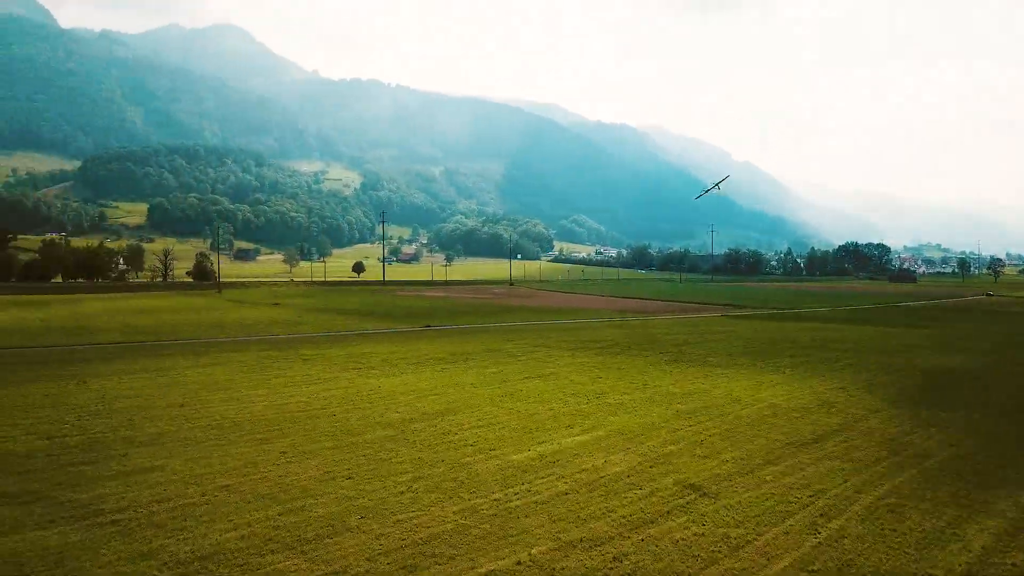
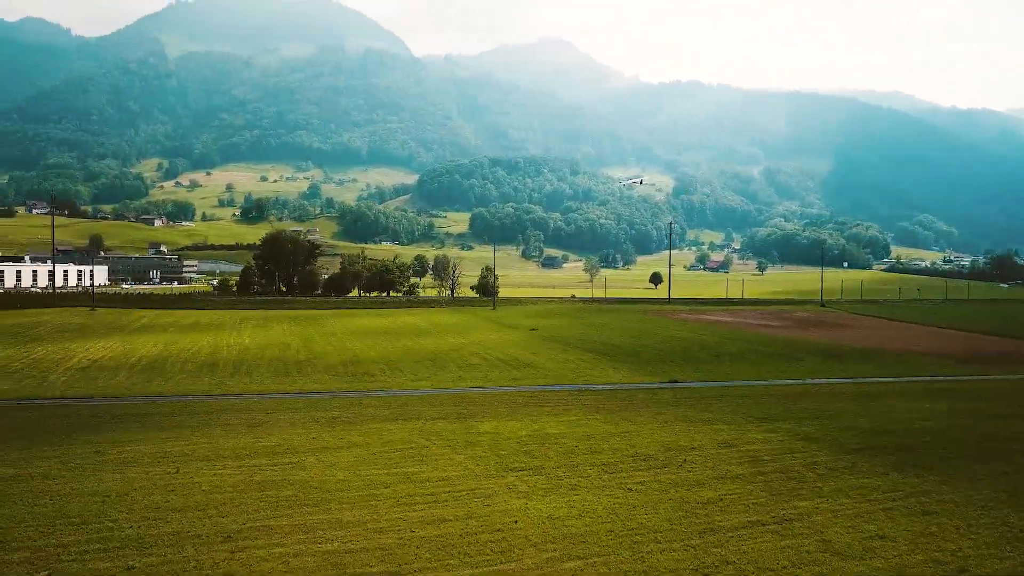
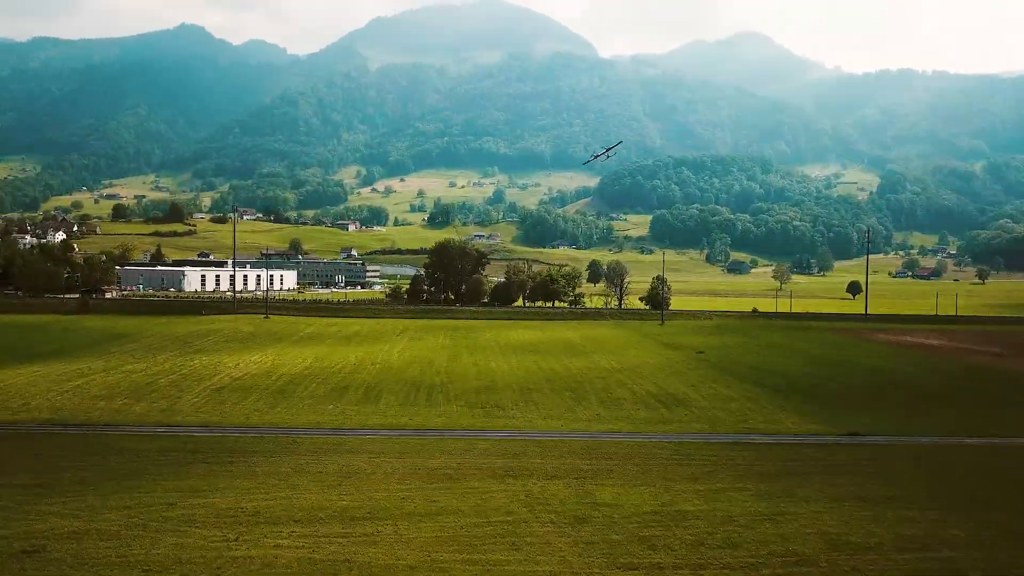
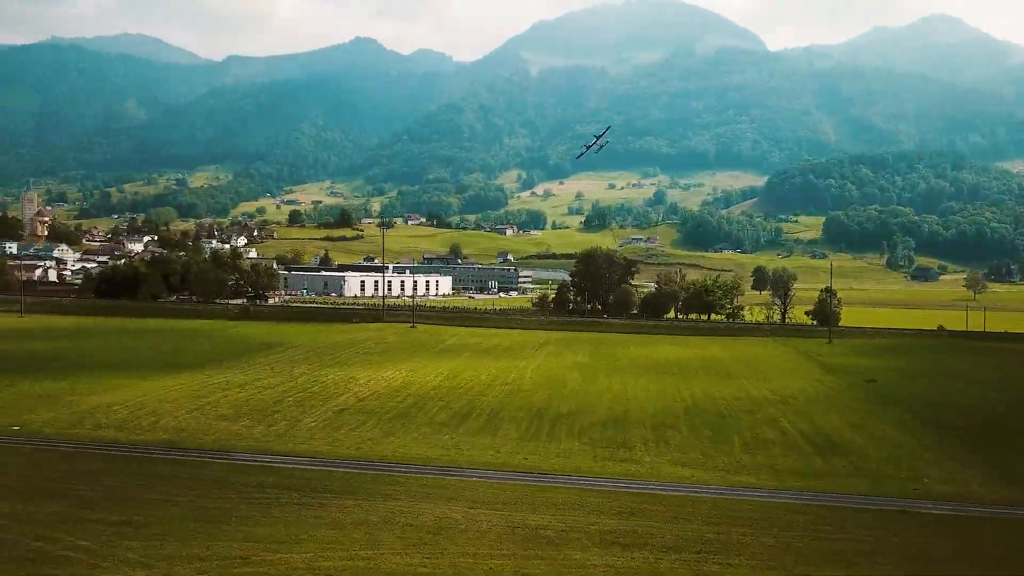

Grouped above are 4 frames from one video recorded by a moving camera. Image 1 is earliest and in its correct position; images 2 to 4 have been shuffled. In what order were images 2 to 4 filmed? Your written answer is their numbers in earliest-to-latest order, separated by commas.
2, 3, 4
